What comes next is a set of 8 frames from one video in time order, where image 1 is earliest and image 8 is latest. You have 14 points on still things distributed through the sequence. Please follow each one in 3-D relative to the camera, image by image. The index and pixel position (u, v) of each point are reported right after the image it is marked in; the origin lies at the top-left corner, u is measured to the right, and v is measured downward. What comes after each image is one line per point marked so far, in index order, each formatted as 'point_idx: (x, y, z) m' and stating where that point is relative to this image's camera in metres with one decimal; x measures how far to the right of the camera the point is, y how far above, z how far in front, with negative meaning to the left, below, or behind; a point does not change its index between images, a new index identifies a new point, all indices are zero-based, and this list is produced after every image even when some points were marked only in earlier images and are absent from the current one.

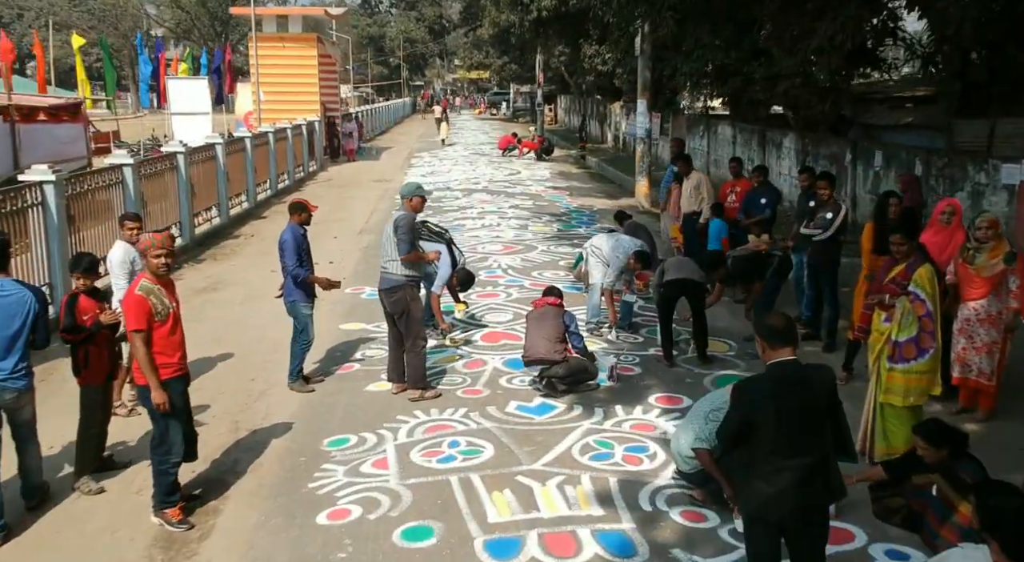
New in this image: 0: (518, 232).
0: (+0.1, +0.7, +14.1) m
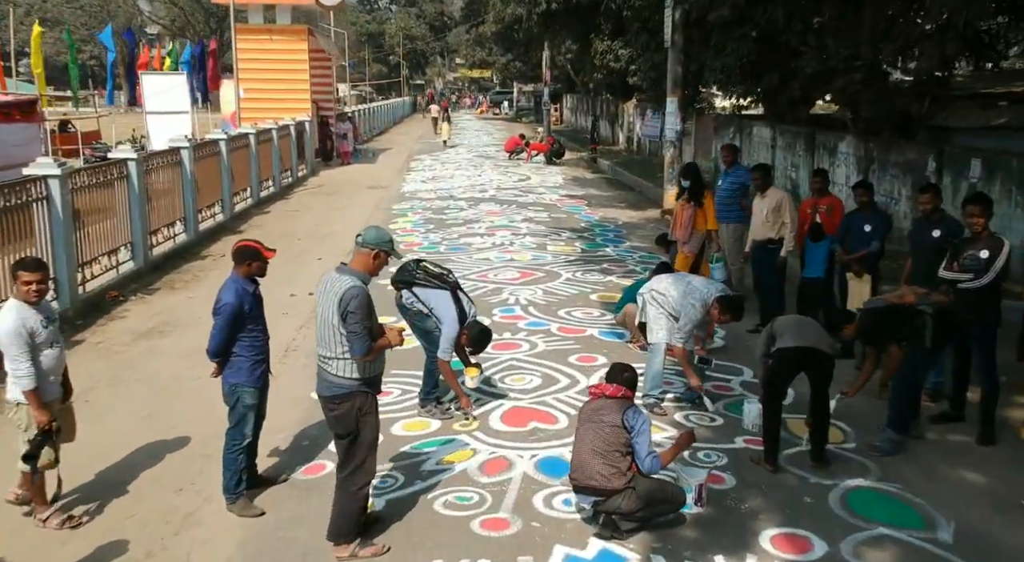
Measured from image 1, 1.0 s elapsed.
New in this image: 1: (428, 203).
0: (+0.3, +0.3, +12.0) m
1: (-1.5, +1.4, +17.5) m
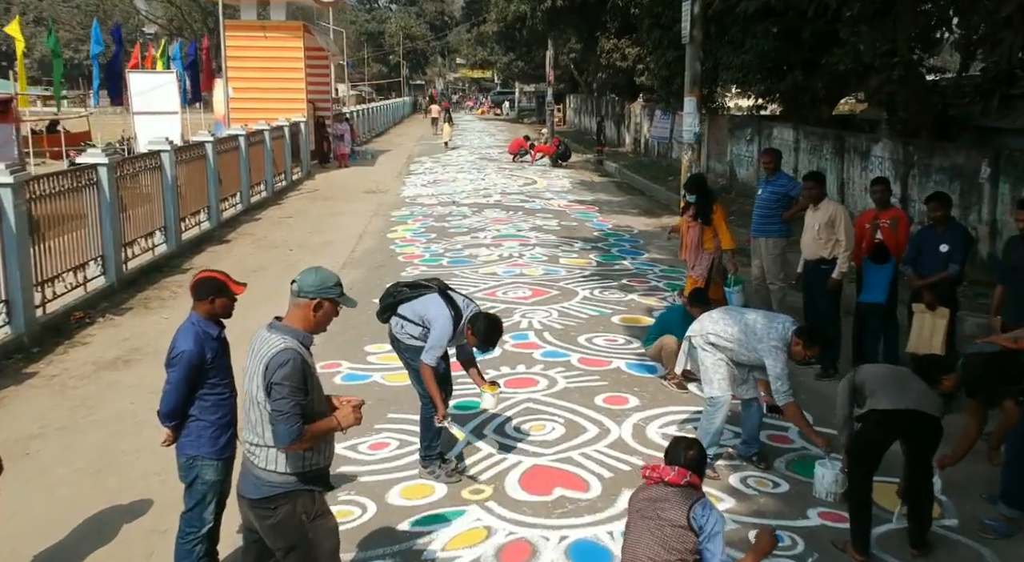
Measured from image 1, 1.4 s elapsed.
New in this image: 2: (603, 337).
0: (+0.4, +0.2, +10.9) m
1: (-1.4, +1.2, +16.5) m
2: (+0.7, -0.4, +7.8) m
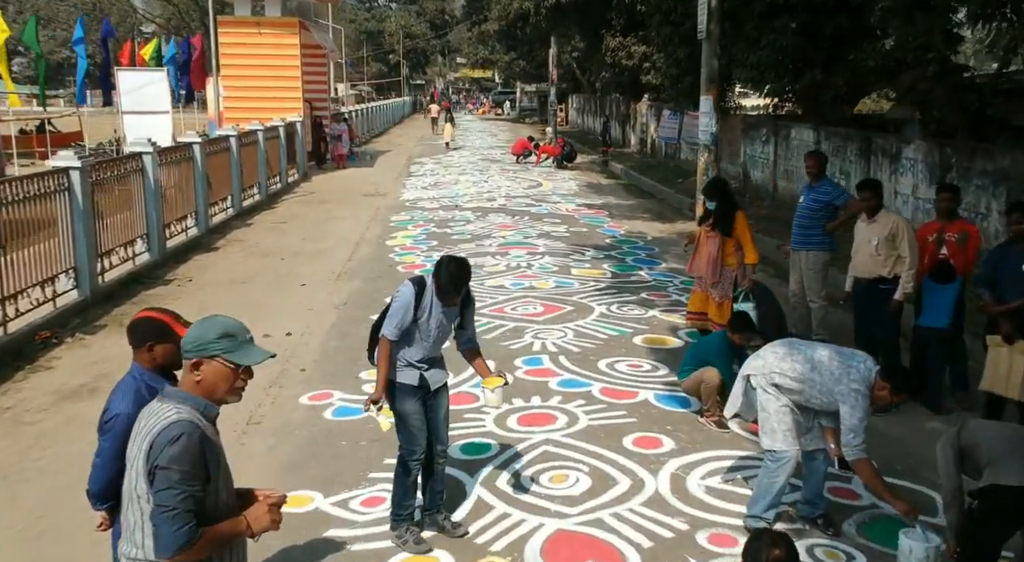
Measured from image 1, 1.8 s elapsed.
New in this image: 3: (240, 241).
0: (+0.5, 0.0, +10.1) m
1: (-1.3, +1.1, +15.6) m
2: (+0.8, -0.6, +7.0) m
3: (-3.8, +0.5, +13.5) m
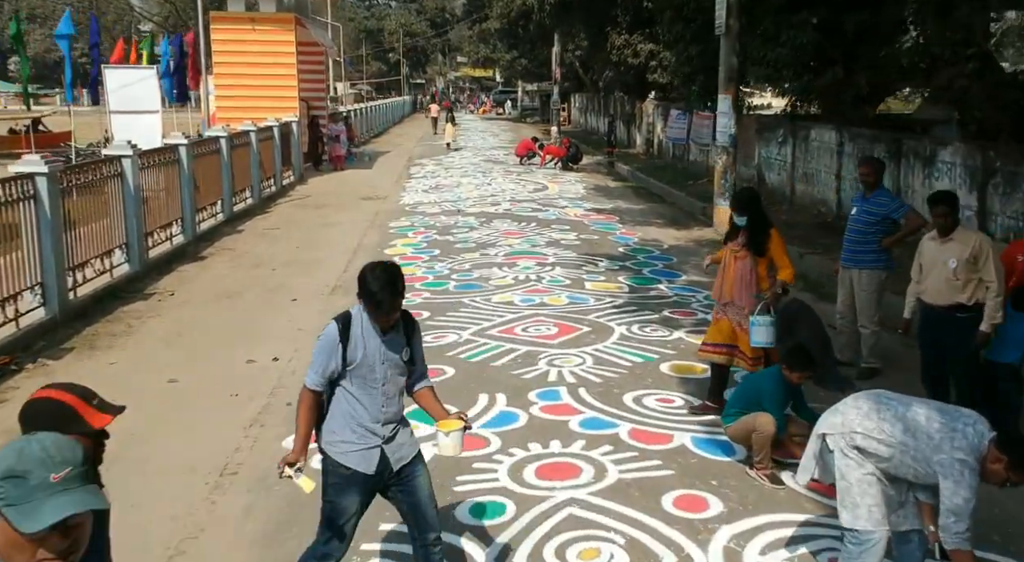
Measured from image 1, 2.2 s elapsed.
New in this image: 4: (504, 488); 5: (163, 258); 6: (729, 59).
0: (+0.6, -0.1, +9.3) m
1: (-1.2, +0.9, +14.8) m
2: (+0.9, -0.7, +6.2) m
3: (-3.7, +0.4, +12.7) m
4: (0.0, -1.0, +4.8) m
5: (-4.1, +0.3, +11.5) m
6: (+3.0, +3.1, +13.4) m
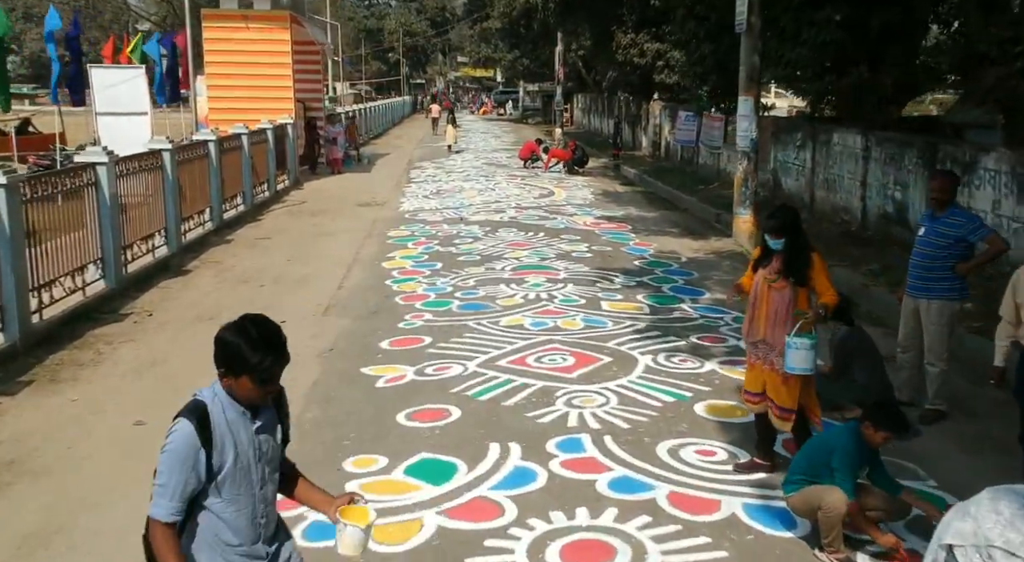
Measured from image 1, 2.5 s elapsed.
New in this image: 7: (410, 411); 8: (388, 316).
0: (+0.7, -0.3, +8.5) m
1: (-1.1, +0.8, +14.0) m
2: (+1.0, -0.9, +5.4) m
3: (-3.6, +0.2, +11.8) m
4: (0.0, -1.2, +4.0) m
5: (-4.0, +0.1, +10.7) m
6: (+3.1, +2.9, +12.5) m
7: (-0.6, -0.8, +6.1) m
8: (-1.1, -0.3, +8.8) m
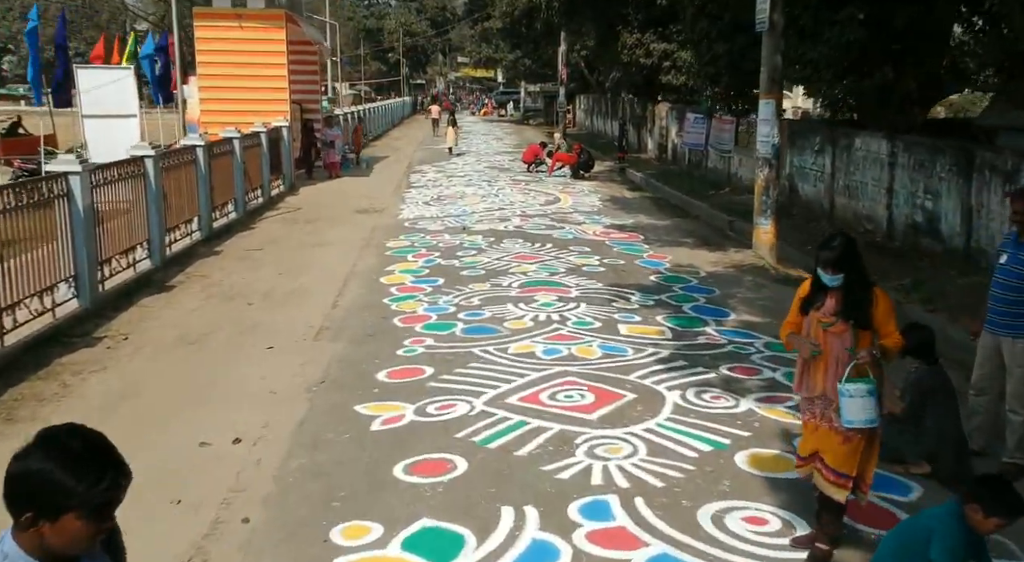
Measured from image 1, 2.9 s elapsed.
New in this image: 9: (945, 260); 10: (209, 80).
0: (+0.7, -0.5, +7.7) m
1: (-1.0, +0.6, +13.2) m
2: (+1.1, -1.1, +4.6) m
3: (-3.5, +0.1, +11.1) m
4: (+0.1, -1.4, +3.2) m
5: (-4.0, -0.1, +9.9) m
6: (+3.2, +2.7, +11.8) m
7: (-0.6, -1.0, +5.4) m
8: (-1.0, -0.5, +8.0) m
9: (+5.1, +0.2, +11.4) m
10: (-6.2, +4.1, +19.8) m
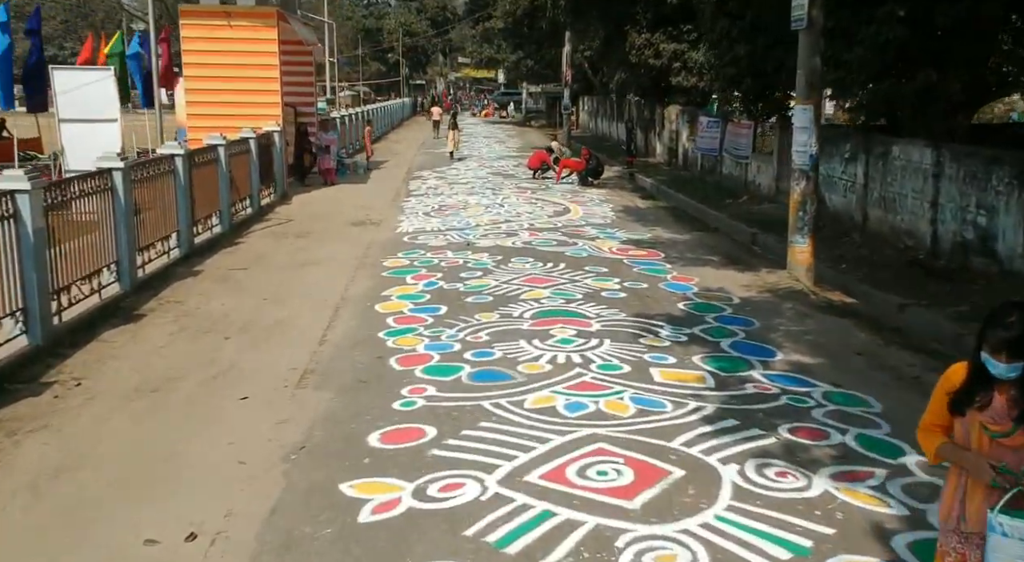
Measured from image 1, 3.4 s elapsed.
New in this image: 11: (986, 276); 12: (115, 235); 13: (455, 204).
0: (+0.8, -0.7, +6.5) m
1: (-0.9, +0.3, +12.1) m
2: (+1.2, -1.3, +3.4) m
3: (-3.4, -0.2, +9.9) m
4: (+0.2, -1.6, +2.0) m
5: (-3.9, -0.3, +8.7) m
6: (+3.3, +2.4, +10.6) m
7: (-0.5, -1.3, +4.2) m
8: (-0.9, -0.8, +6.9) m
9: (+5.2, 0.0, +10.2) m
10: (-6.1, +3.8, +18.7) m
11: (+5.2, +0.1, +10.7) m
12: (-4.0, +0.5, +9.8) m
13: (-1.0, +1.4, +17.5) m
